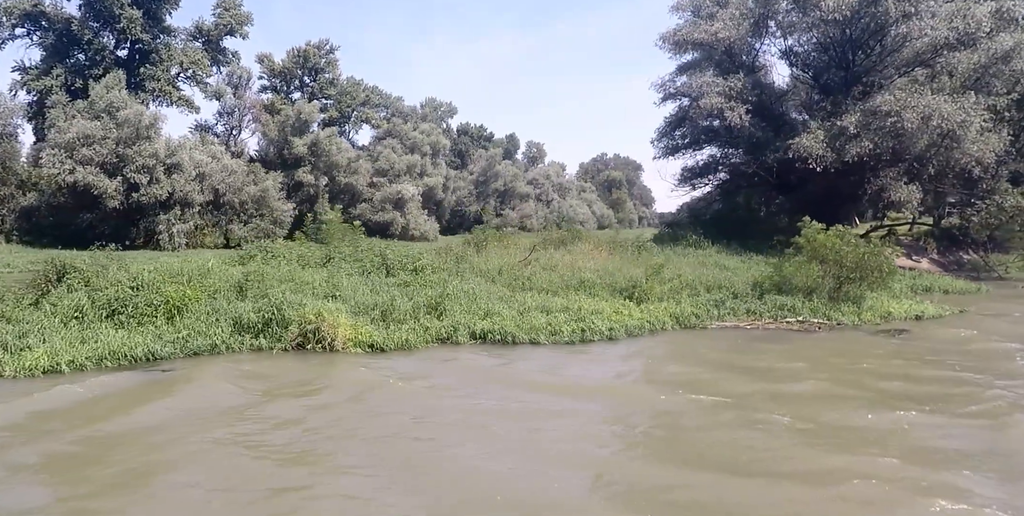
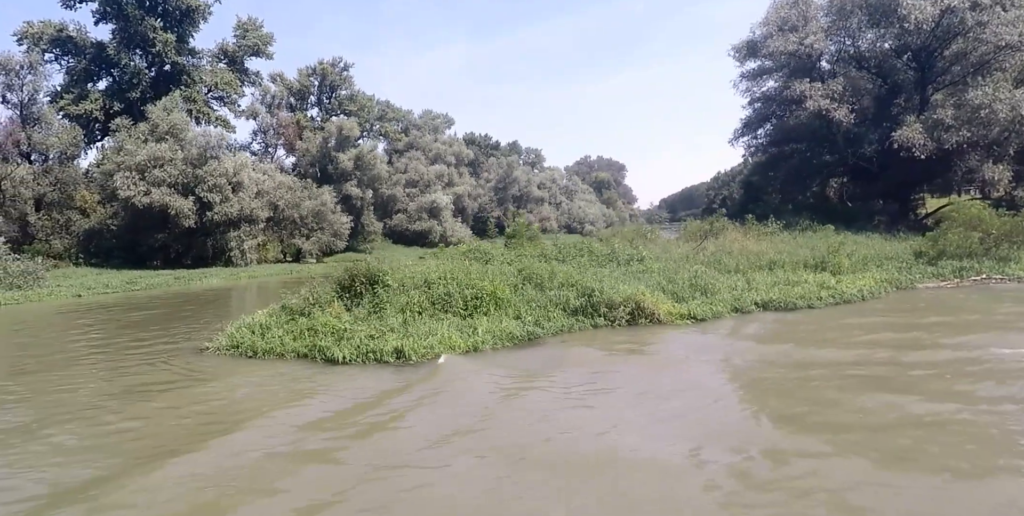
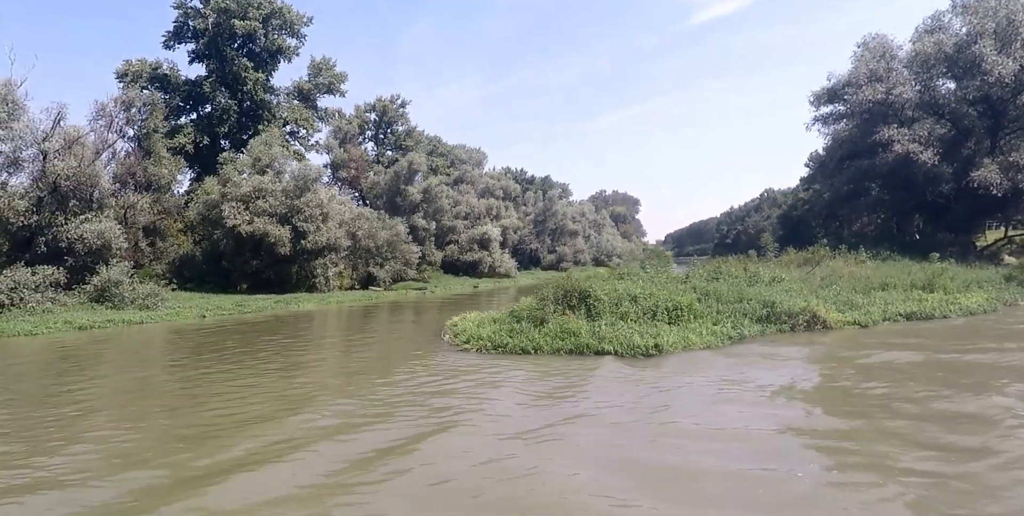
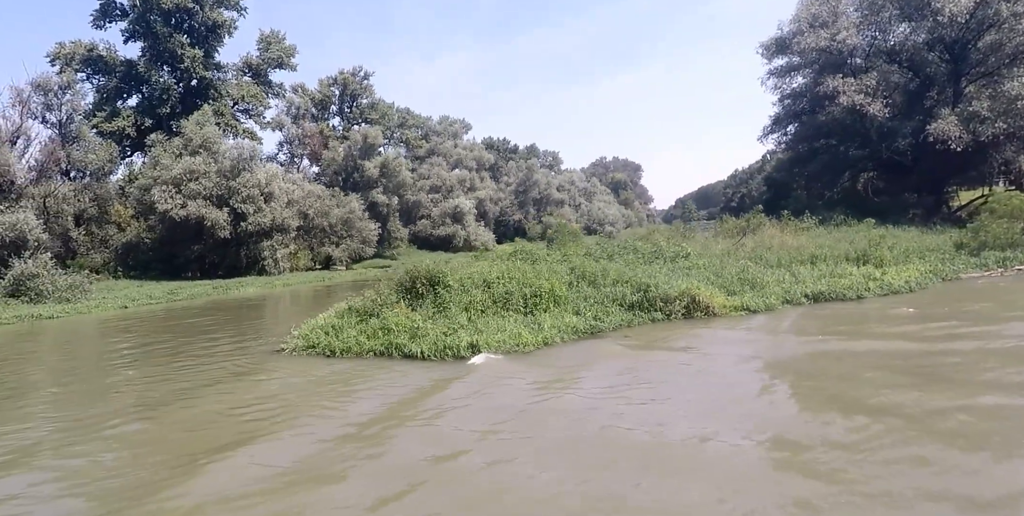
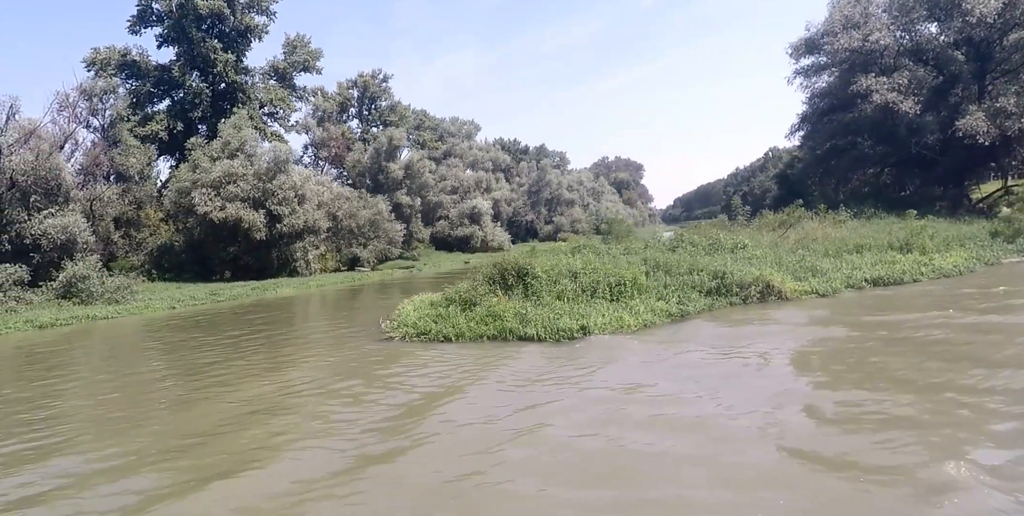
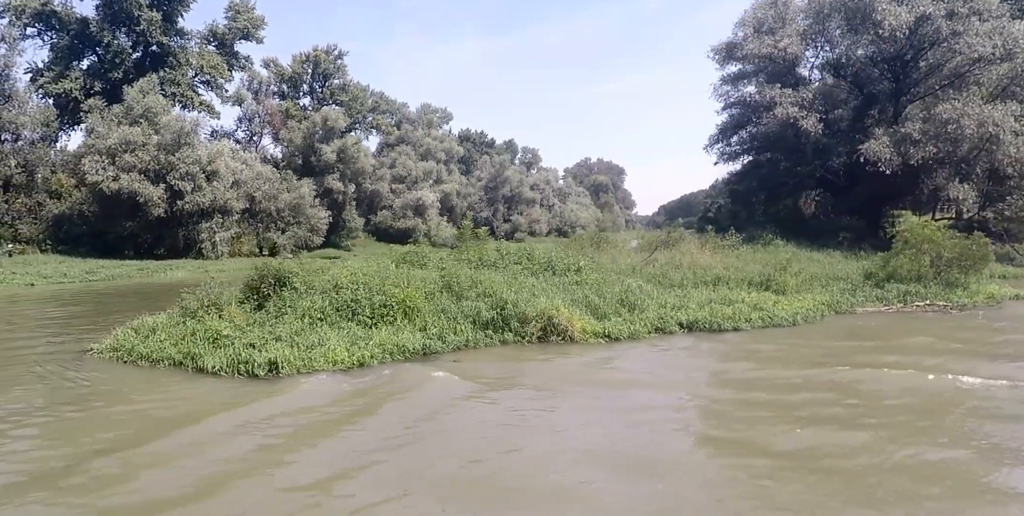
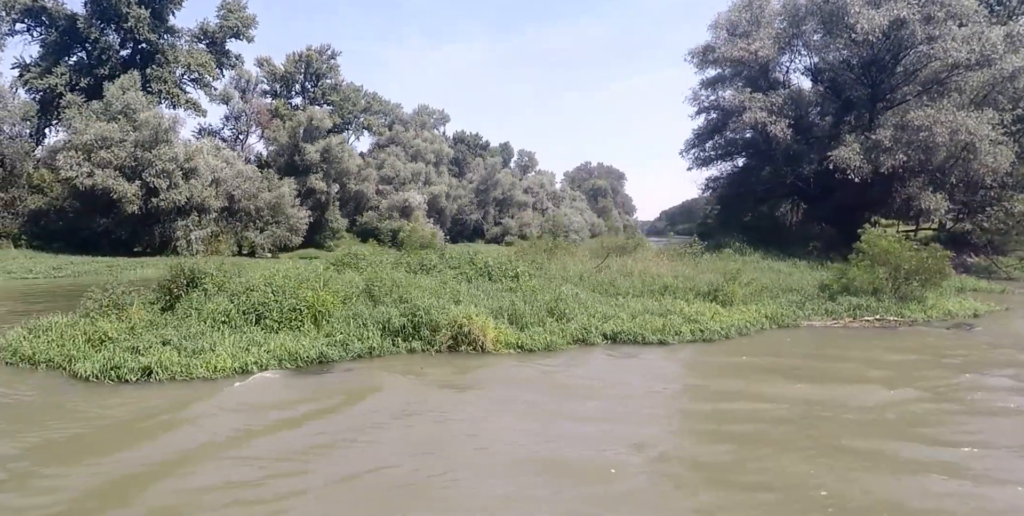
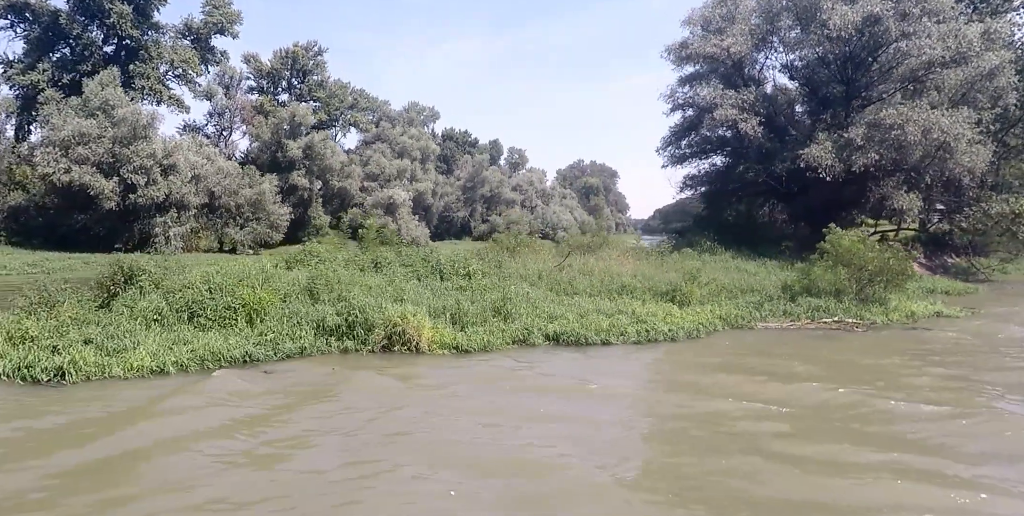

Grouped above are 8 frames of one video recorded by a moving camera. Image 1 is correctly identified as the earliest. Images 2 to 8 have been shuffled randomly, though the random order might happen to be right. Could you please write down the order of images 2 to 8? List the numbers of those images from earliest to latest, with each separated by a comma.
8, 7, 6, 2, 4, 5, 3
